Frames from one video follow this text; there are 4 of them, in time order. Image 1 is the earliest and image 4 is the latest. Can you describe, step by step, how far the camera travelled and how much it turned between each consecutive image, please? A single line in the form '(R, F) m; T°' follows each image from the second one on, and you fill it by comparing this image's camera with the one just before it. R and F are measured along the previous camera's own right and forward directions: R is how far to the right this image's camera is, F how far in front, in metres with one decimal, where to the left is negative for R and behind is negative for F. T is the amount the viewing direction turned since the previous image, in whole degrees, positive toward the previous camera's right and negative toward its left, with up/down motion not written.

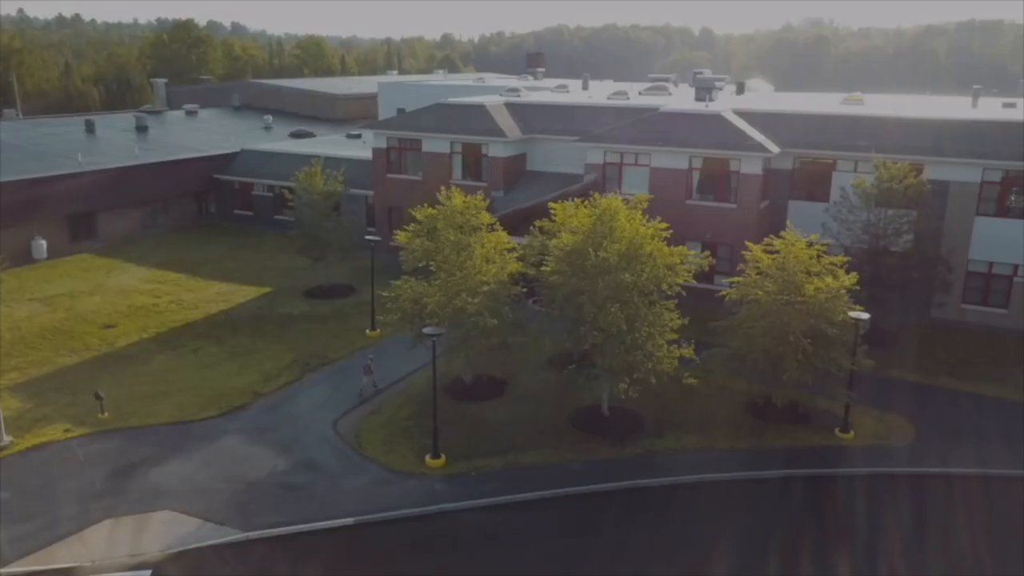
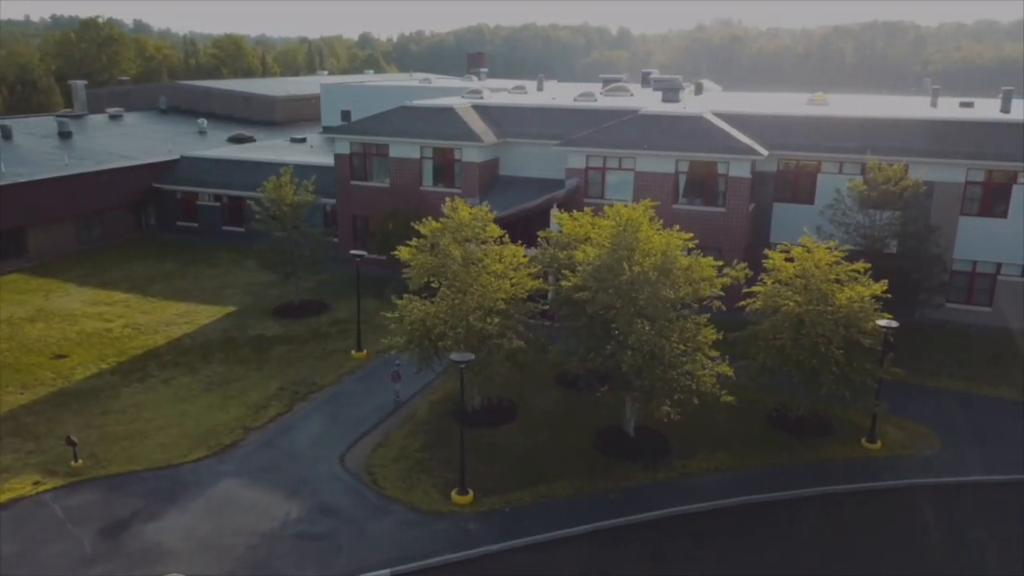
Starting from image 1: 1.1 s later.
(-2.4, +1.5) m; +6°
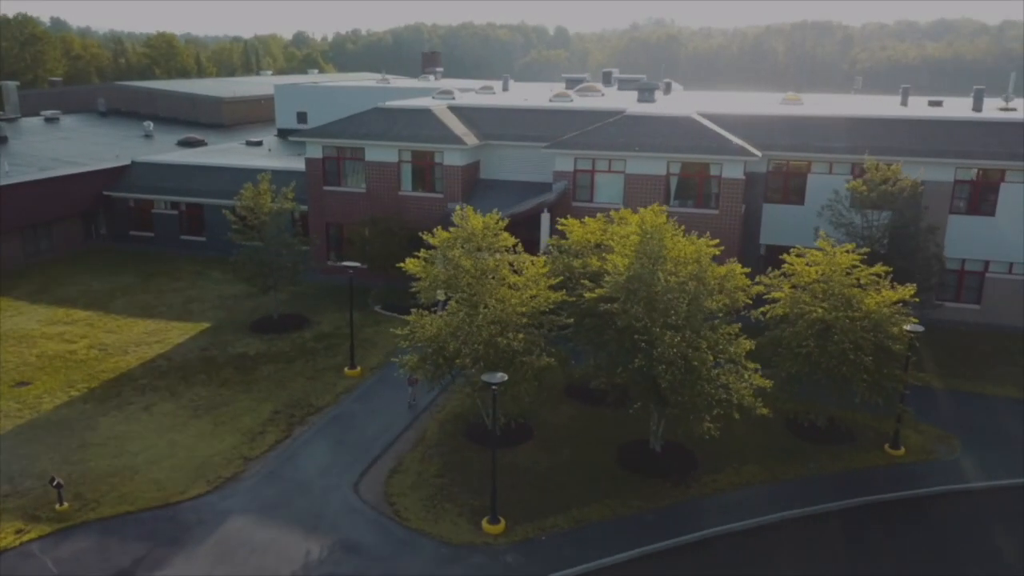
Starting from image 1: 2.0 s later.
(-1.9, +1.2) m; +4°
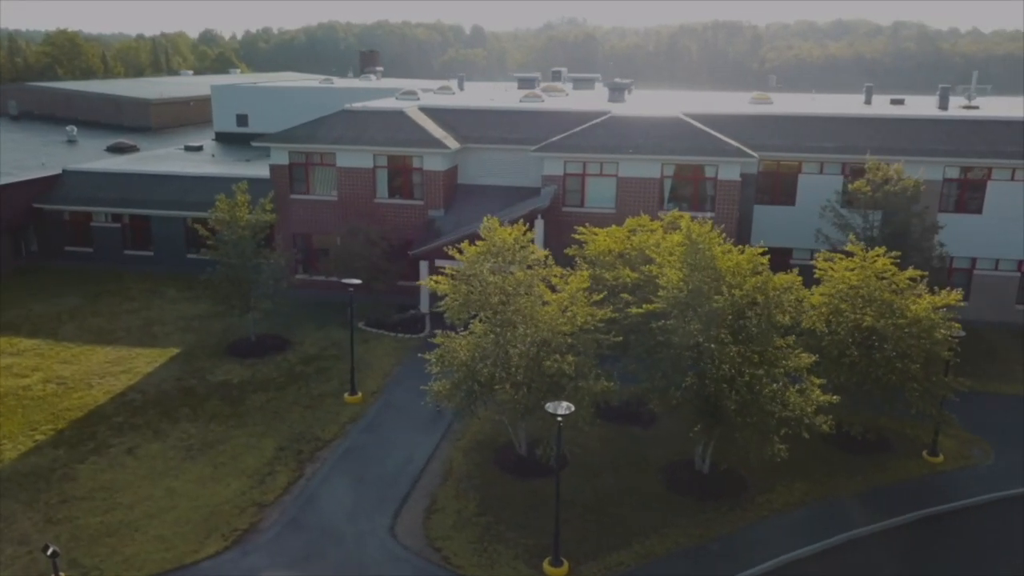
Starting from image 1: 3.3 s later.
(-2.7, +1.6) m; +6°
